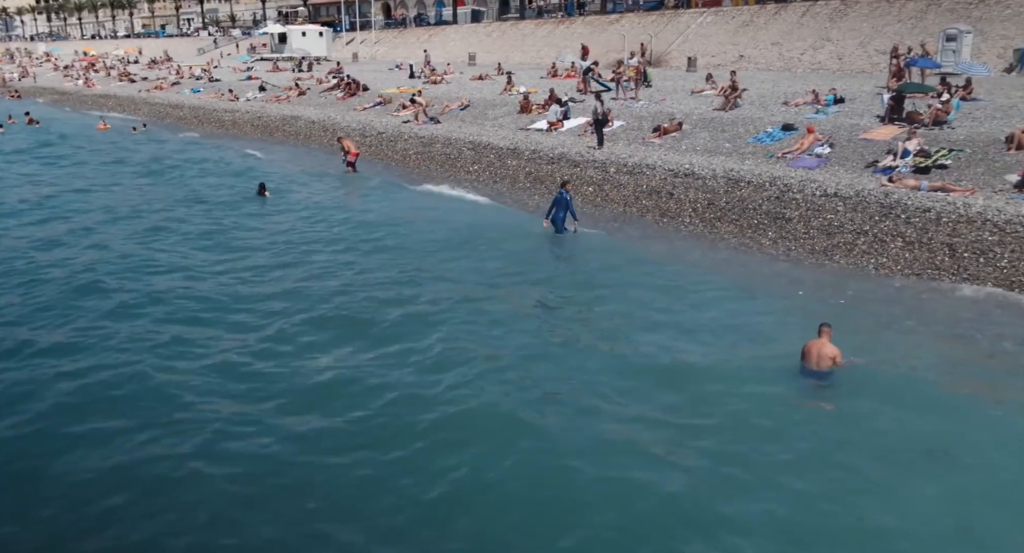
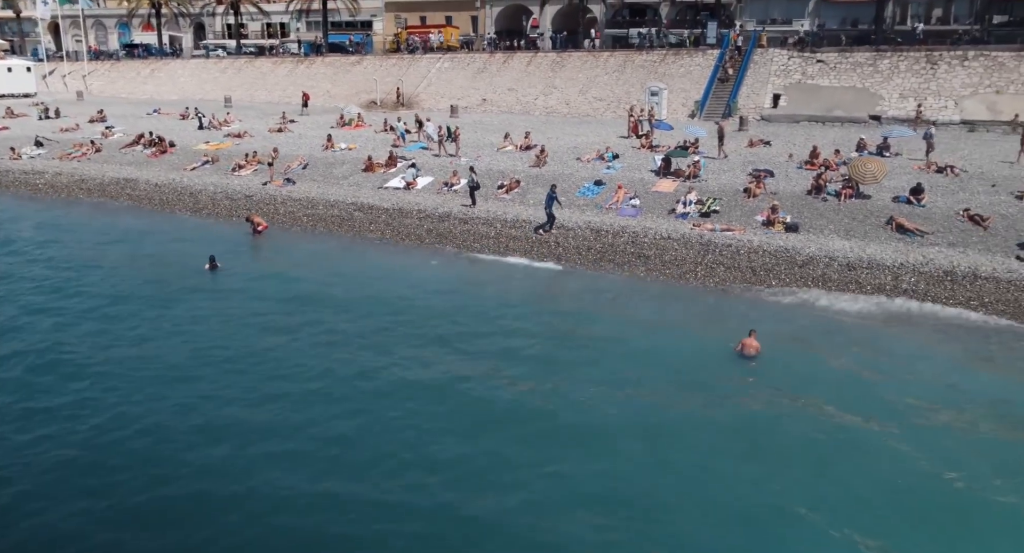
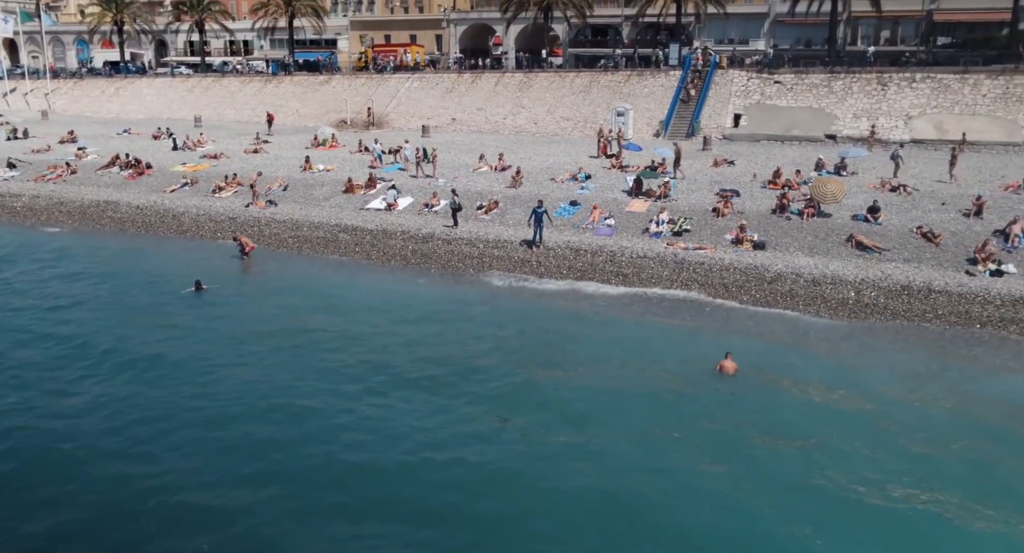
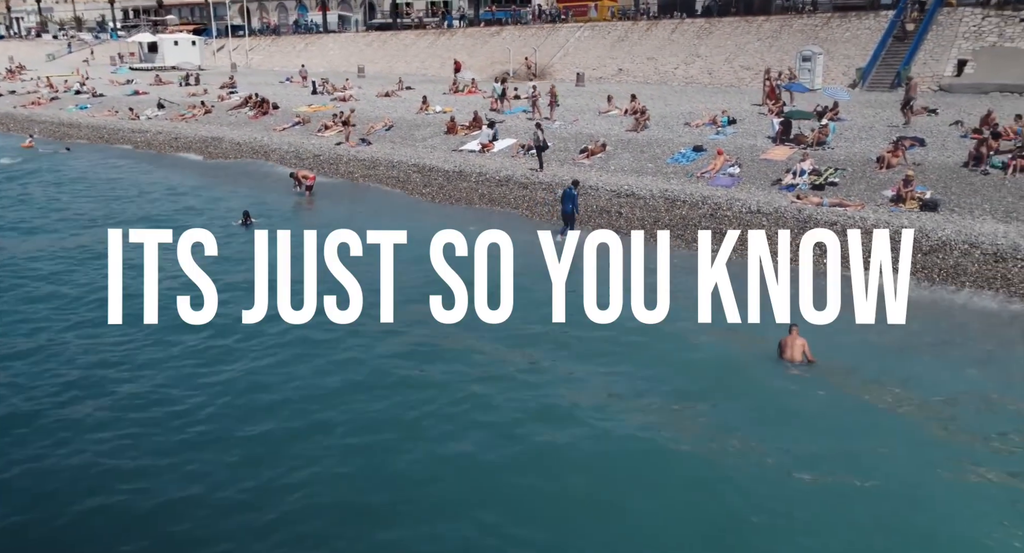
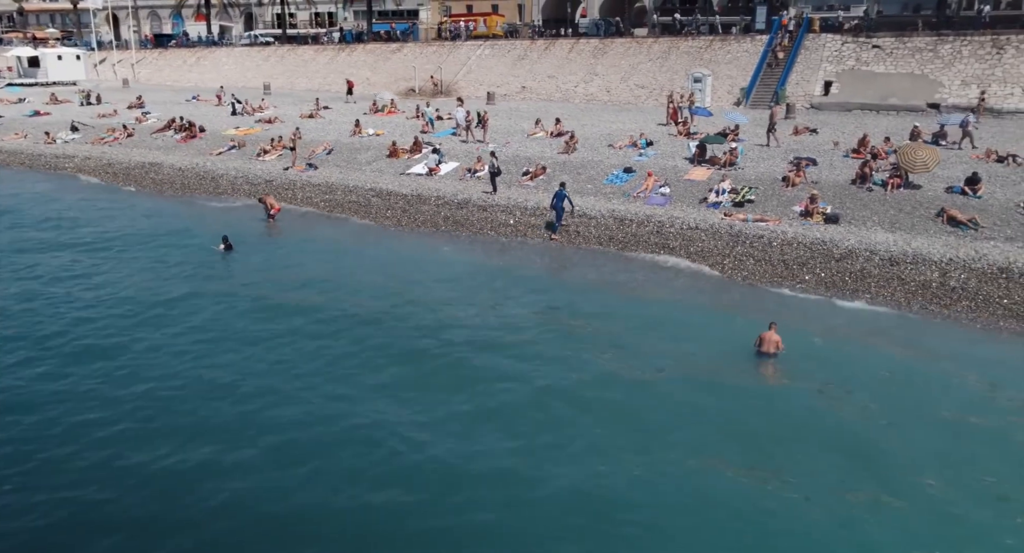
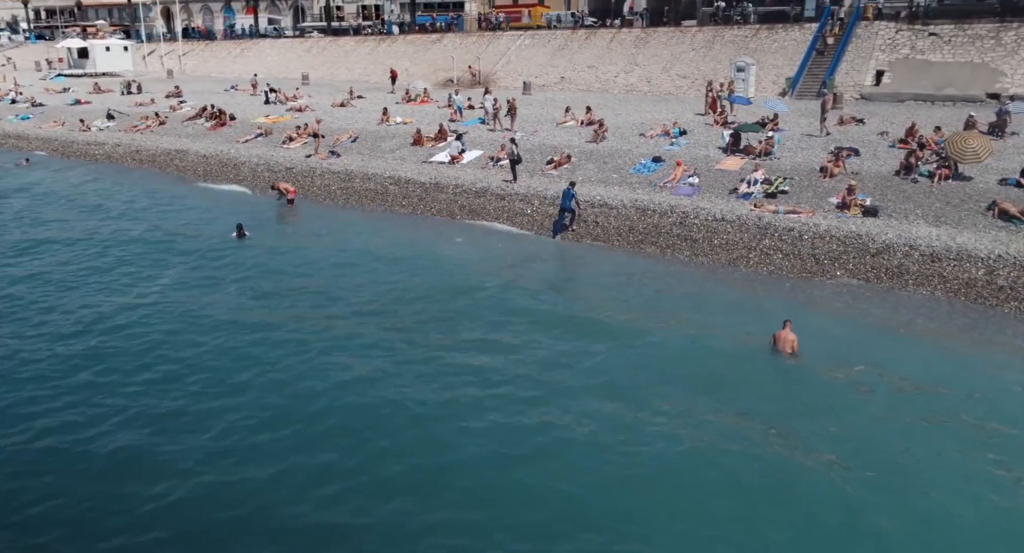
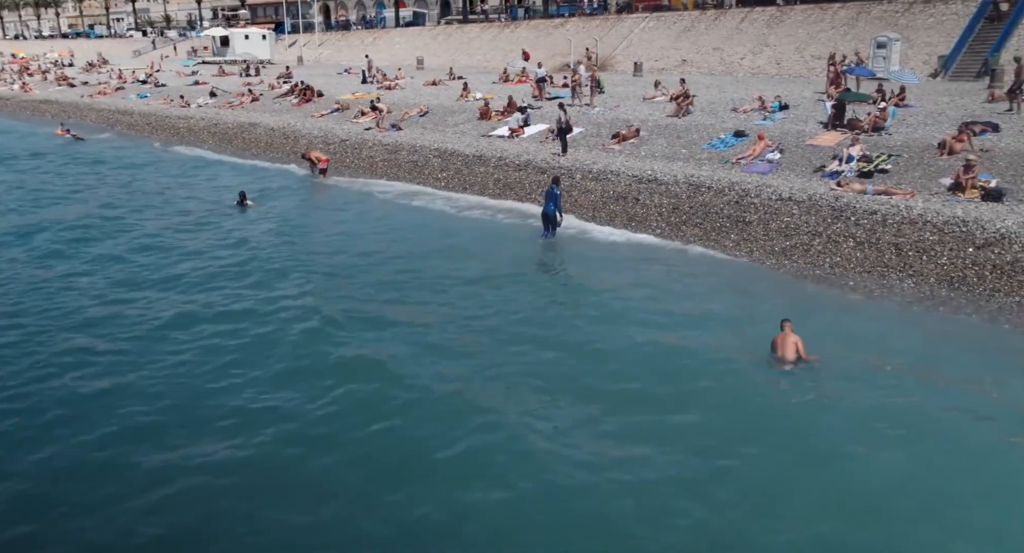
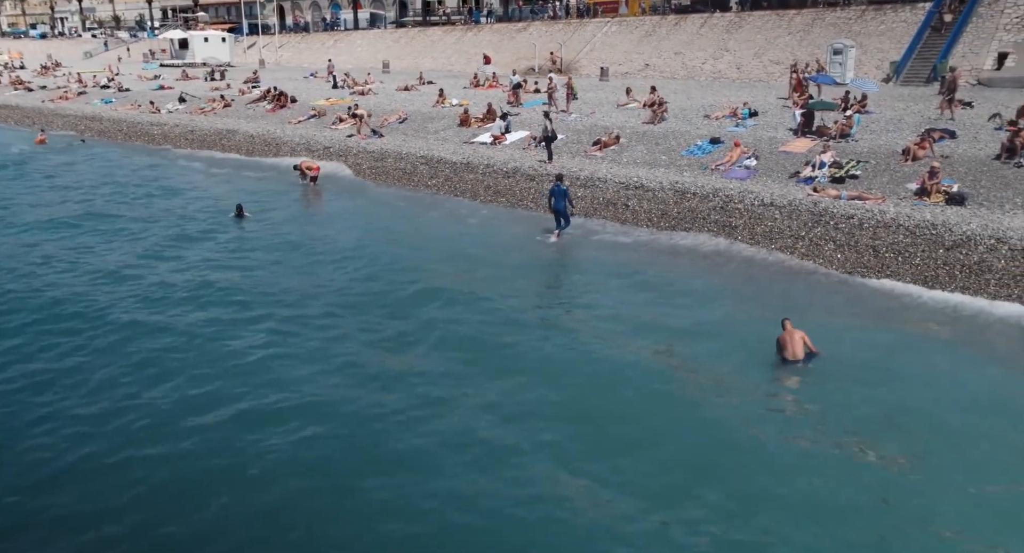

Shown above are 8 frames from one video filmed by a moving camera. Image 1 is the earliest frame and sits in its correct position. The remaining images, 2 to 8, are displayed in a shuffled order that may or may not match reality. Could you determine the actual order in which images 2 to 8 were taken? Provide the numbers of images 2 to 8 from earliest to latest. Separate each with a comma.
7, 8, 4, 6, 5, 2, 3
